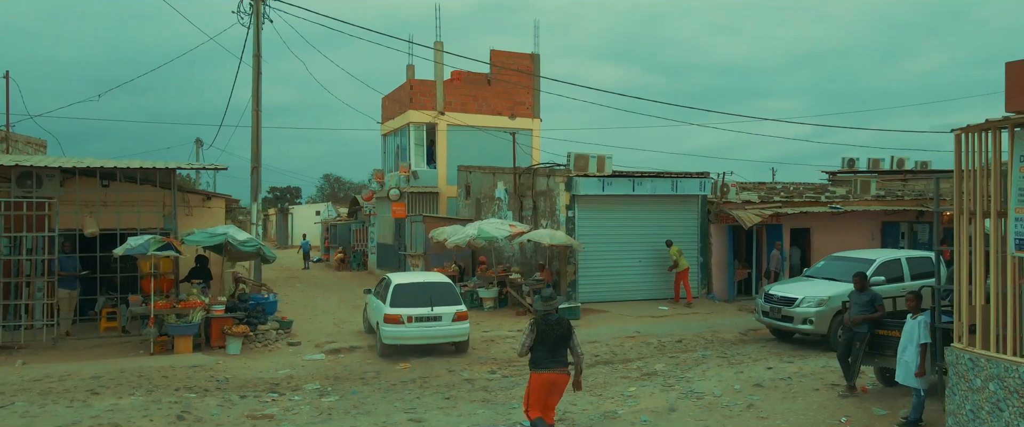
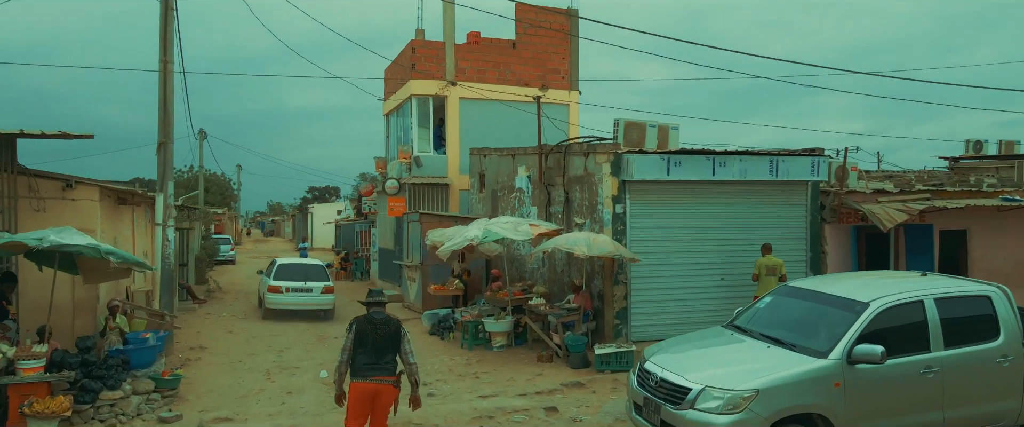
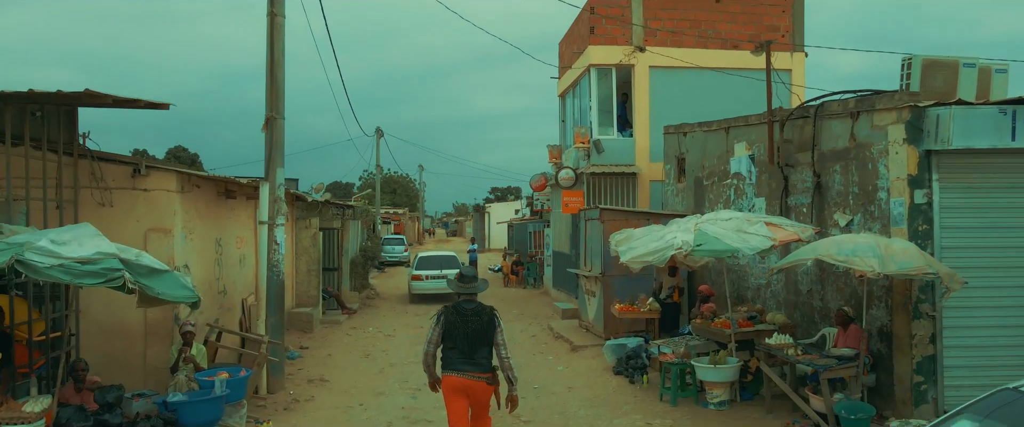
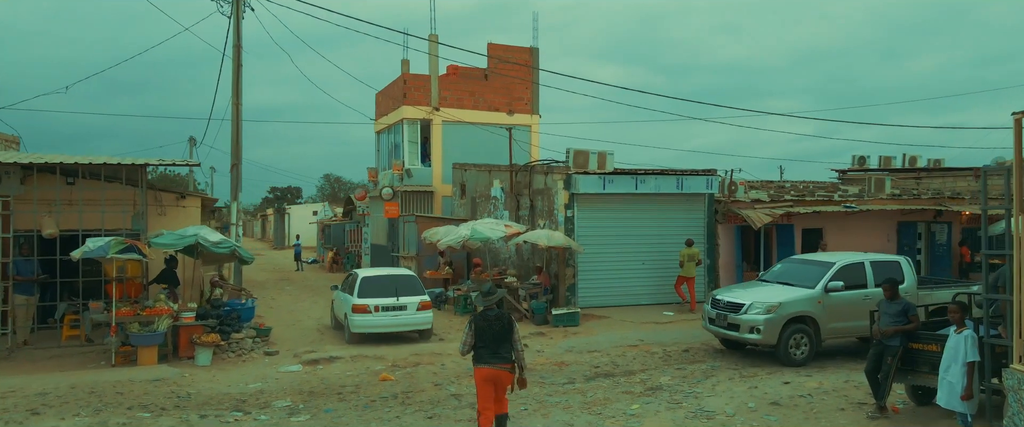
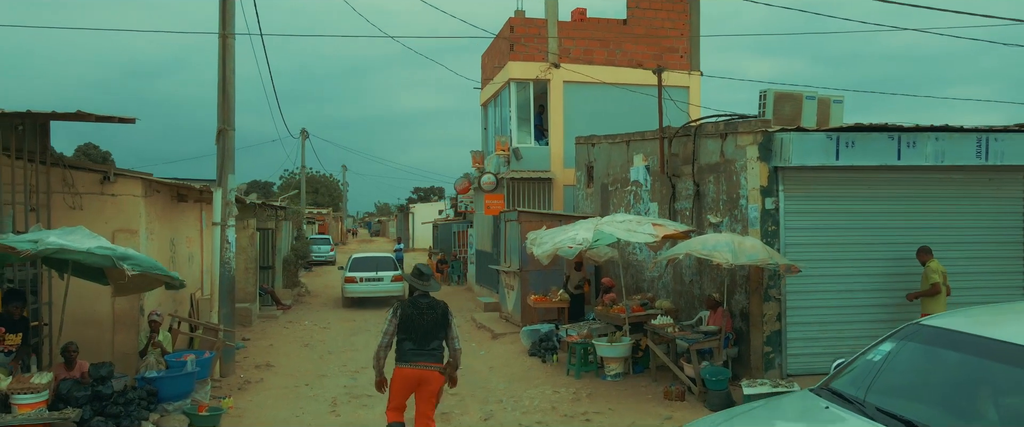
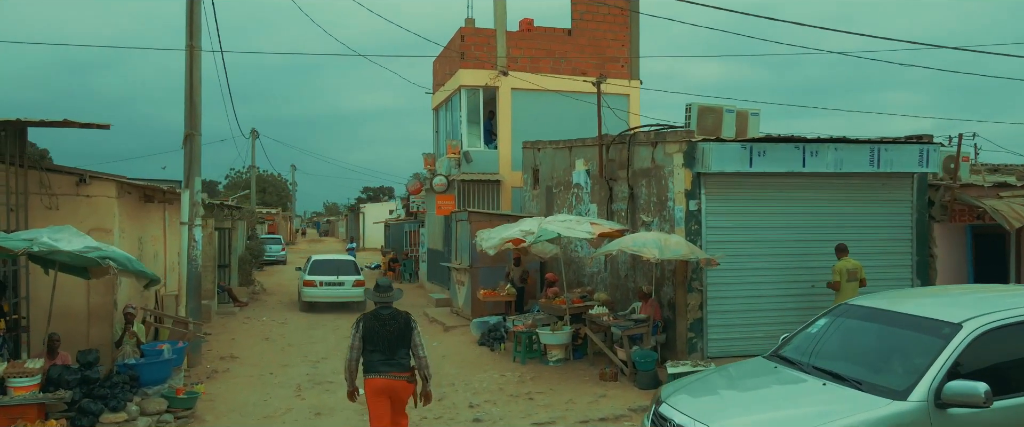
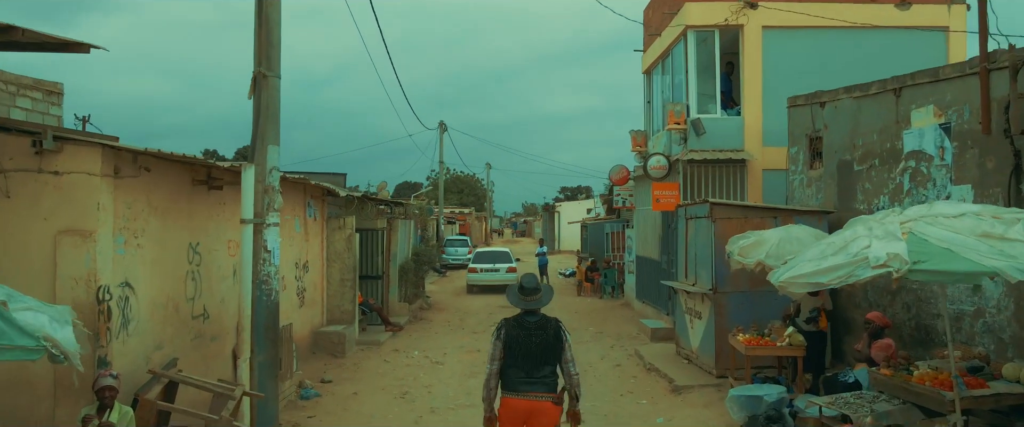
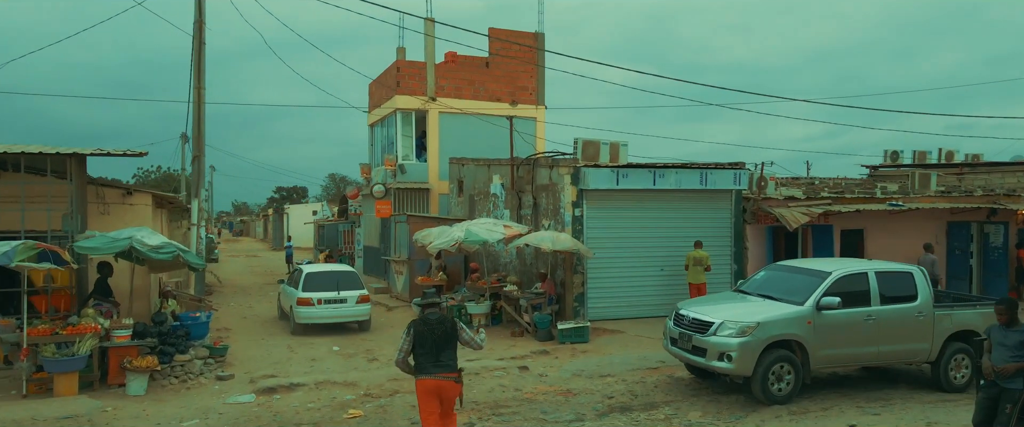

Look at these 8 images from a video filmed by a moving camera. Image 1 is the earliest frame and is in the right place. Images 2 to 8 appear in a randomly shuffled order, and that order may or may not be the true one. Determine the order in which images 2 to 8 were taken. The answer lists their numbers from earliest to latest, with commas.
4, 8, 2, 6, 5, 3, 7
